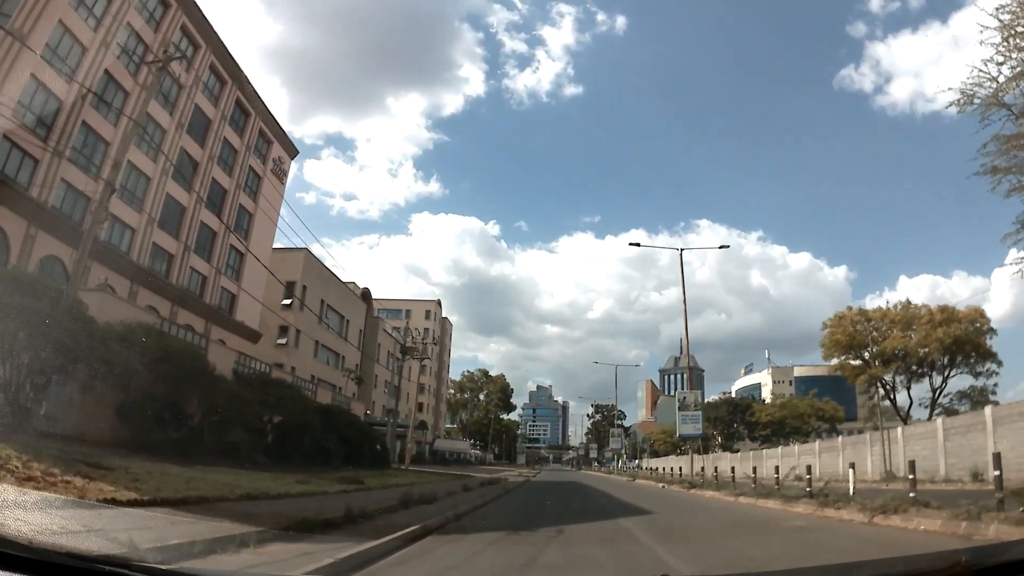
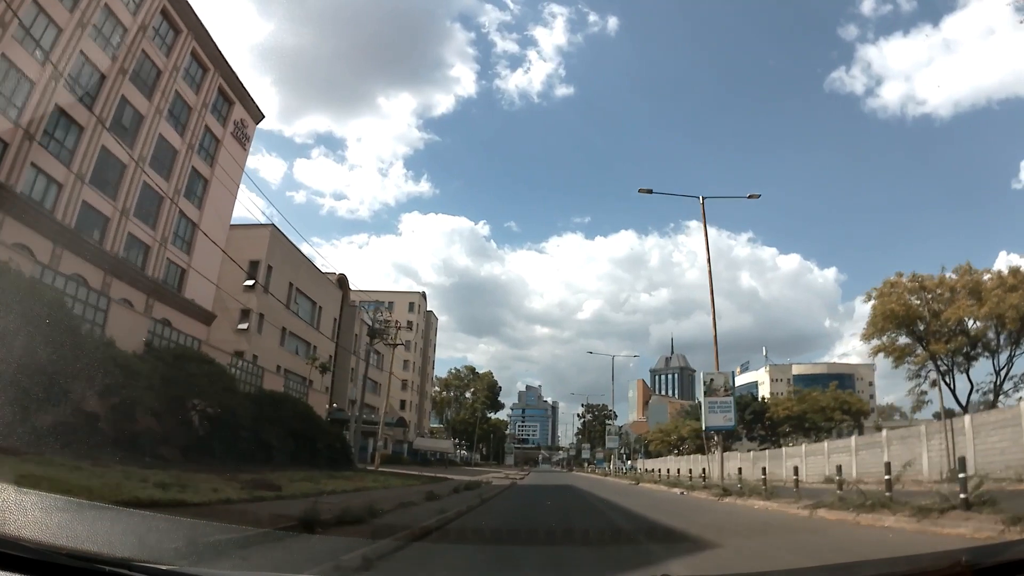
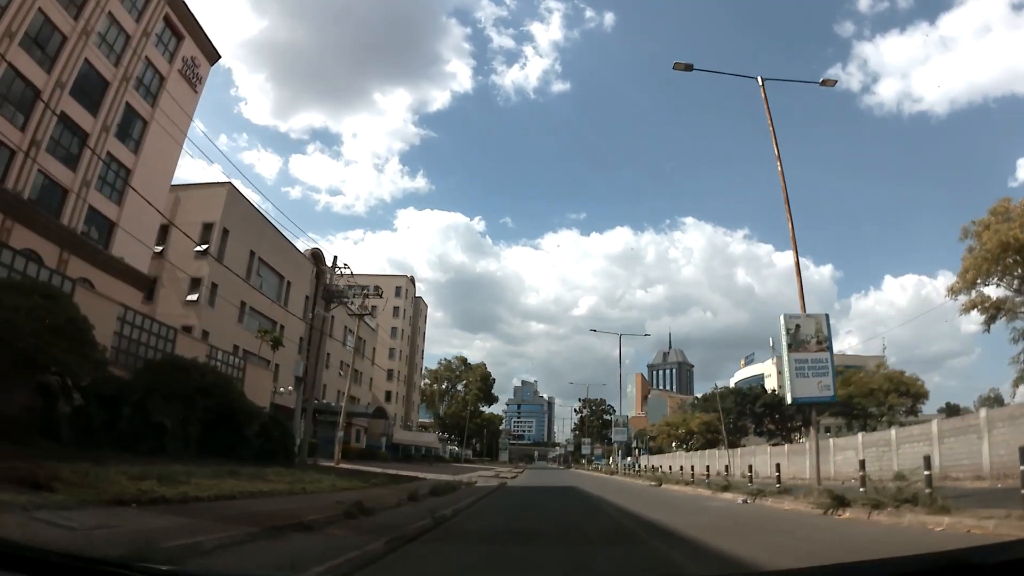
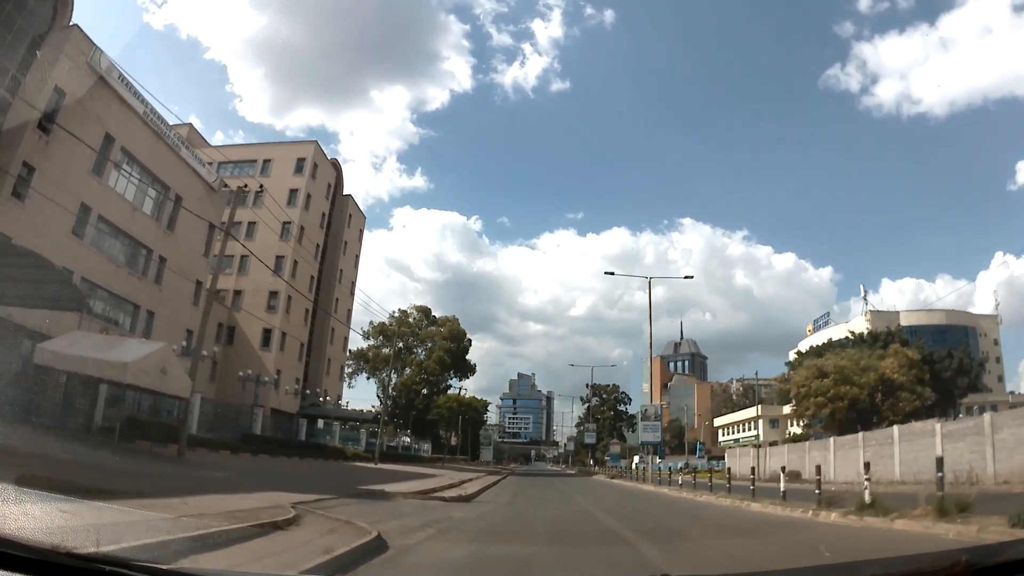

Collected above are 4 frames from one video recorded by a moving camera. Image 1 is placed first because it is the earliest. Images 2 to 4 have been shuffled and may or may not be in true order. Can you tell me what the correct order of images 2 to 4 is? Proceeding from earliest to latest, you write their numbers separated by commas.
2, 3, 4
